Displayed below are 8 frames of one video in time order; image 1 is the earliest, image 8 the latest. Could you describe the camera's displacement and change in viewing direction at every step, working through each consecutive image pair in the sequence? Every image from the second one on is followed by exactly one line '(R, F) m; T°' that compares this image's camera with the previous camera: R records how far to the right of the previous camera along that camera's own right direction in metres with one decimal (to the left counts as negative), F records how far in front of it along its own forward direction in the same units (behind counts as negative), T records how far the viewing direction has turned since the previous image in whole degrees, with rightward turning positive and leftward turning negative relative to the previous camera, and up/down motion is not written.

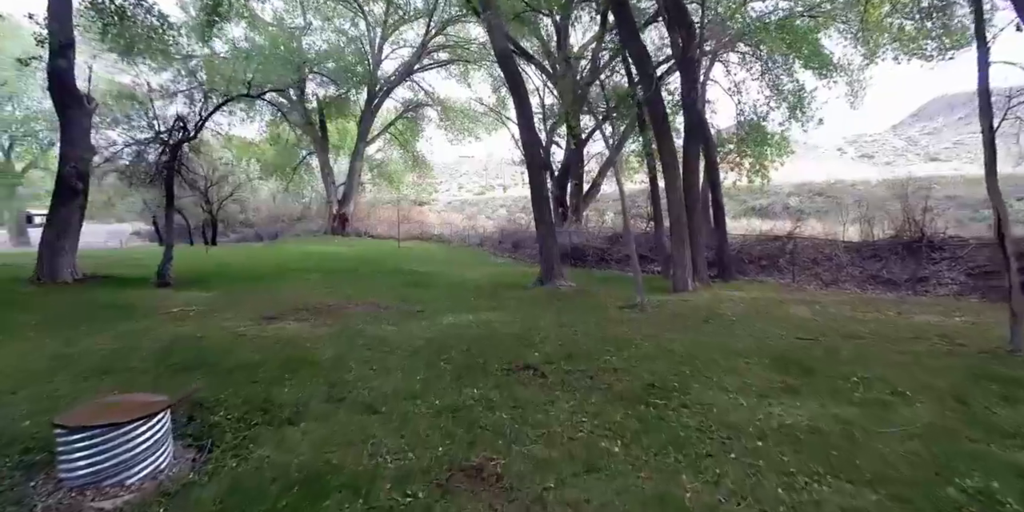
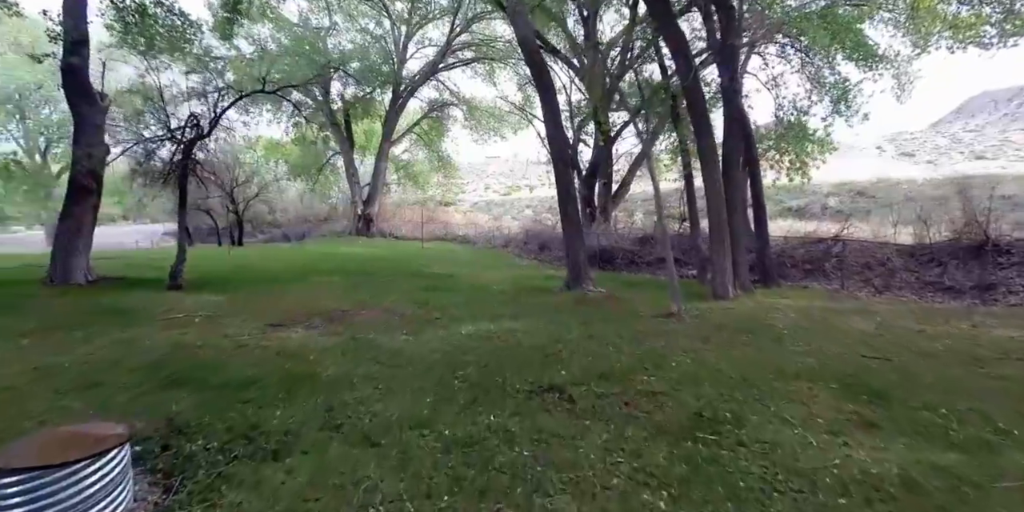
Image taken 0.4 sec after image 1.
(0.0, +0.6) m; -3°
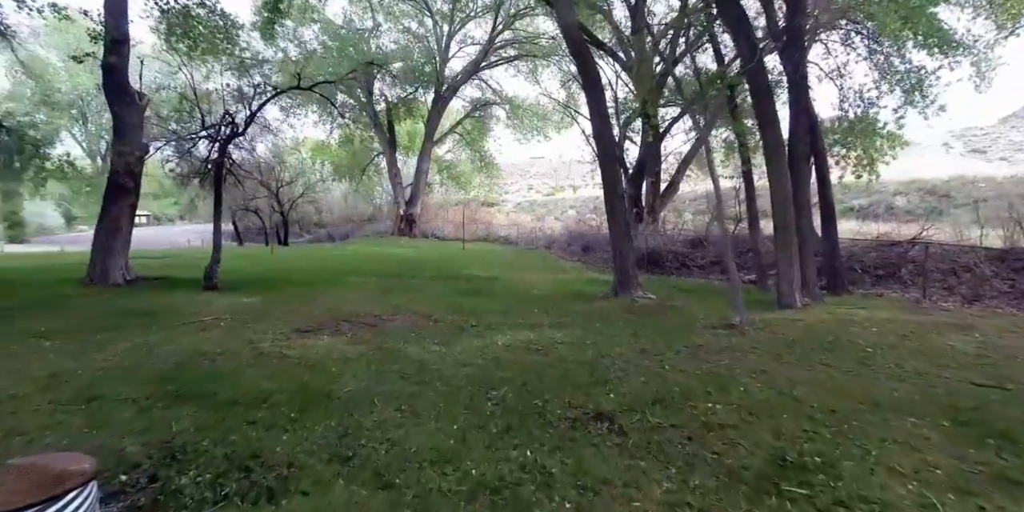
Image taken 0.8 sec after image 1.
(0.0, +0.6) m; -5°
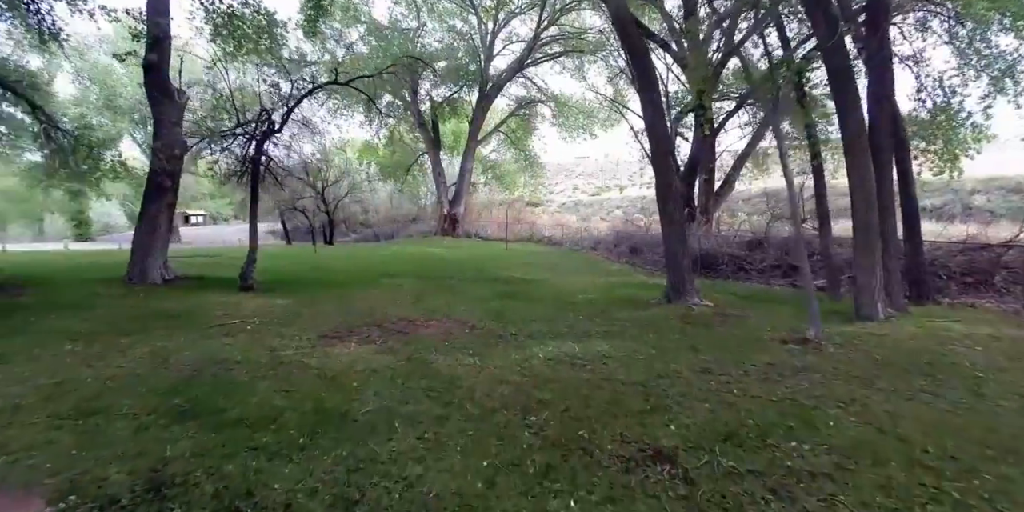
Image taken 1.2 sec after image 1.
(0.0, +0.6) m; -5°
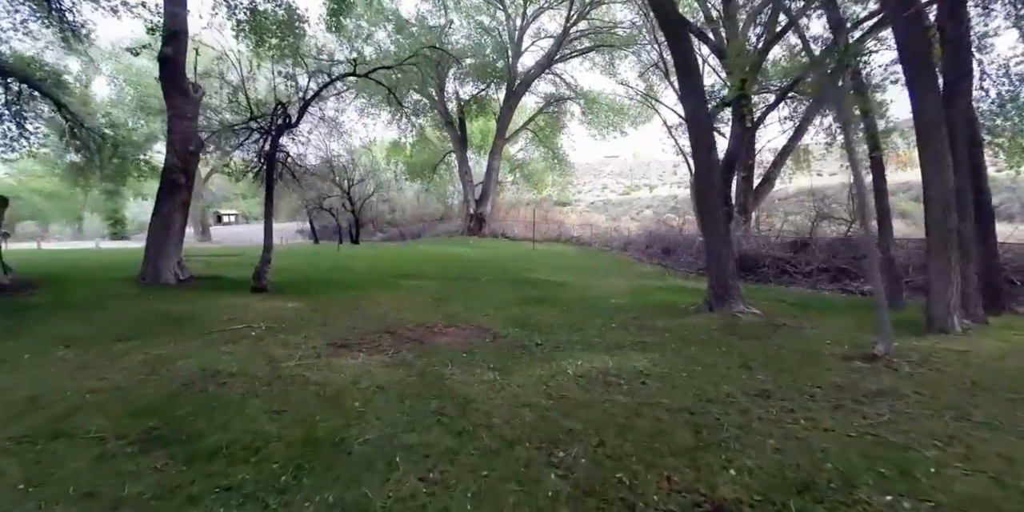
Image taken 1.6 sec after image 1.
(0.0, +0.6) m; -3°
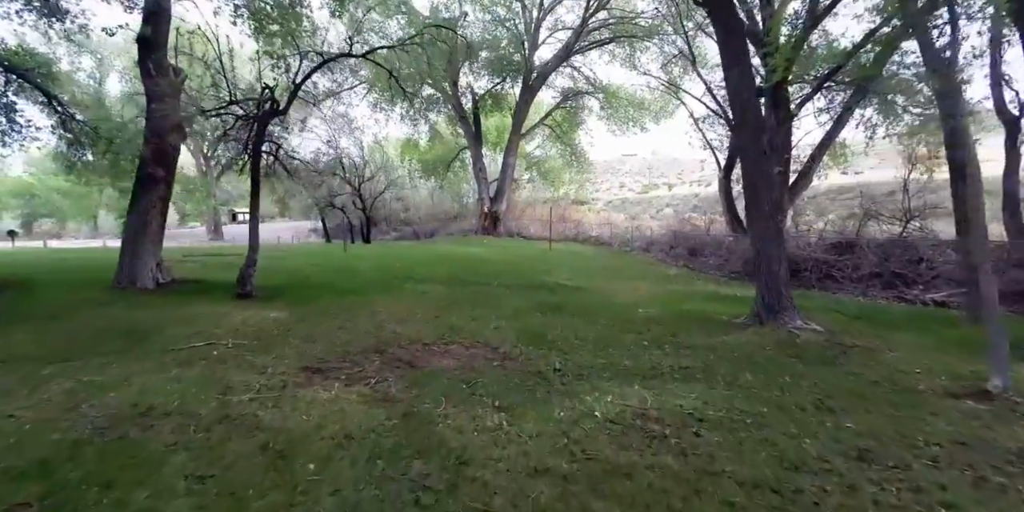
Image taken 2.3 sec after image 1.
(0.0, +1.0) m; -2°
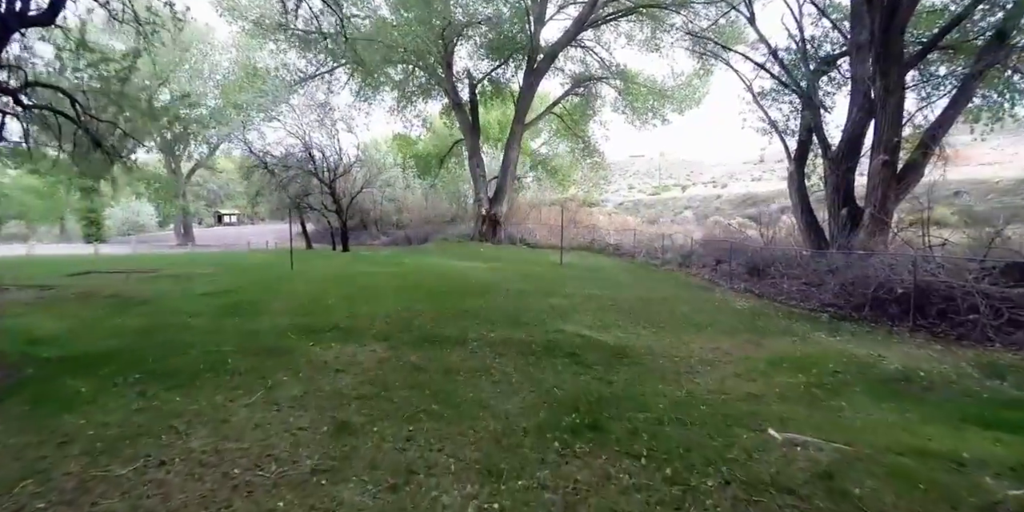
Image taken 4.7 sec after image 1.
(+0.1, +3.9) m; -1°
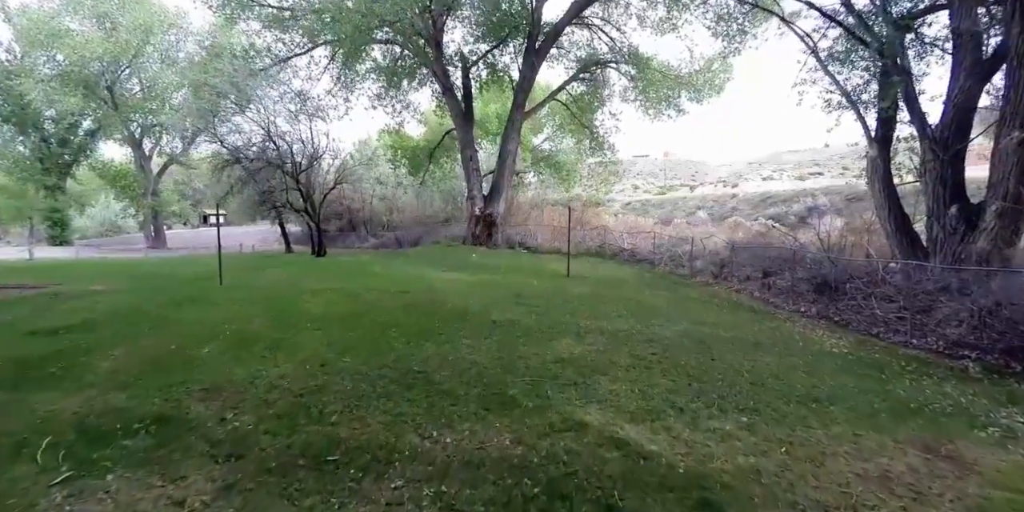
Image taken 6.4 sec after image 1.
(+0.2, +2.8) m; 0°
